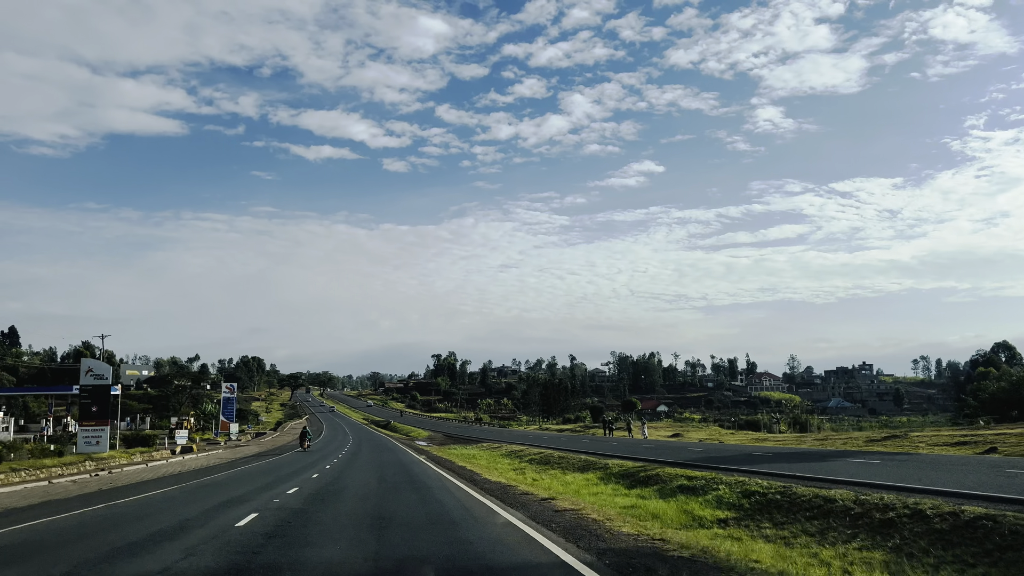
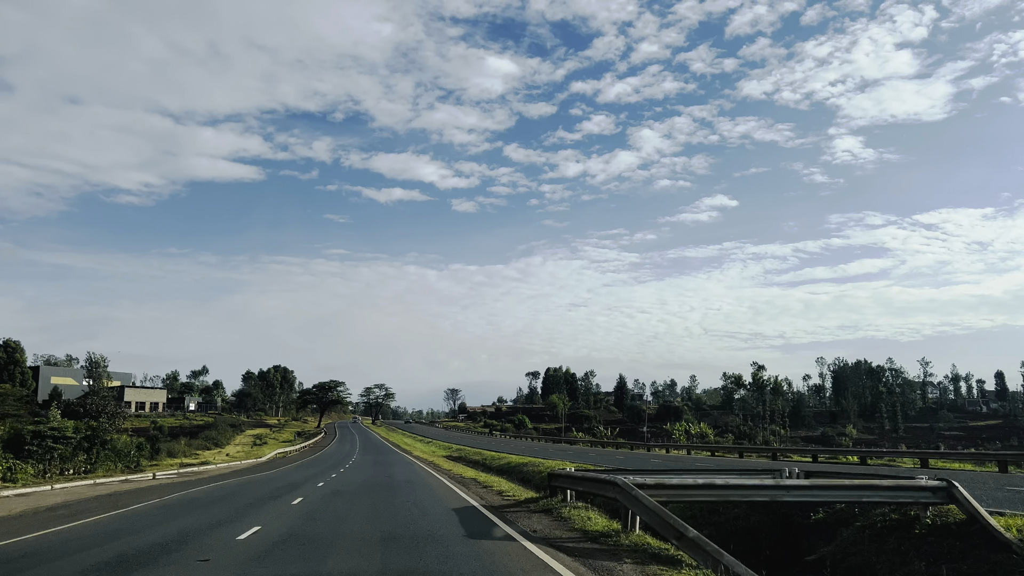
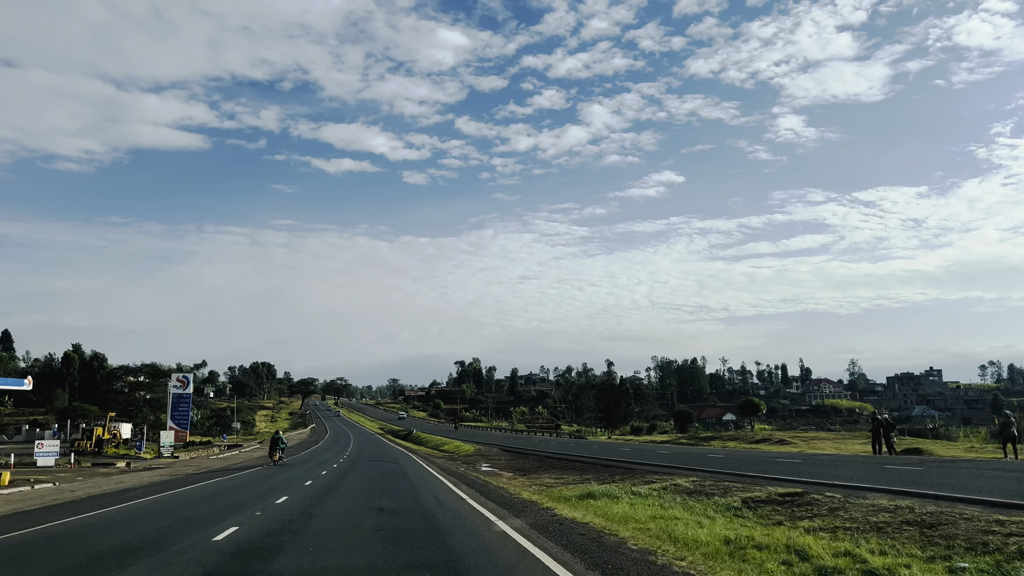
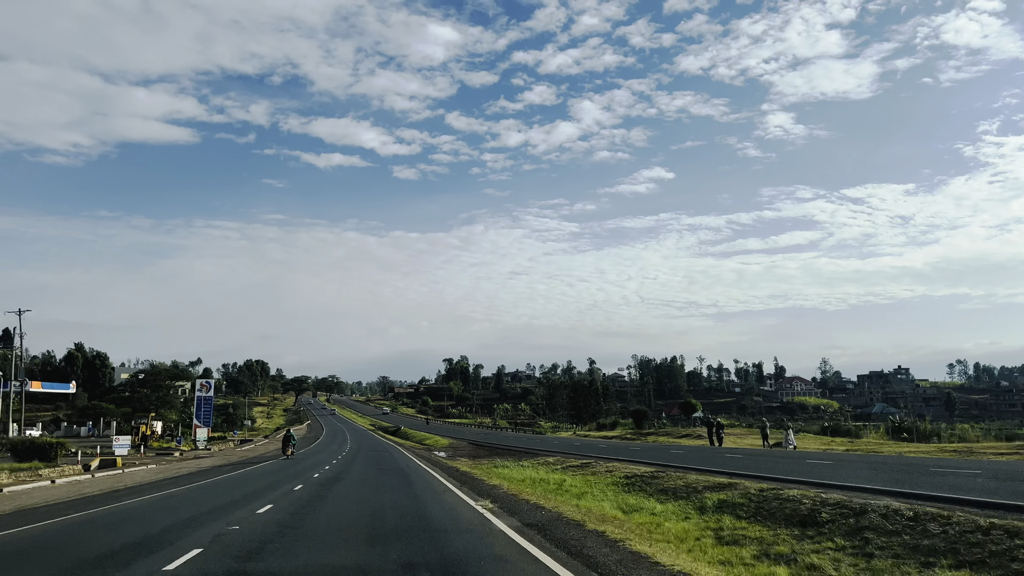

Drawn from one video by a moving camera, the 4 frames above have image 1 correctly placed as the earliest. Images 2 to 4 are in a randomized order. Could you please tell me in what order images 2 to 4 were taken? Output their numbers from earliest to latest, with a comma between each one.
4, 3, 2
